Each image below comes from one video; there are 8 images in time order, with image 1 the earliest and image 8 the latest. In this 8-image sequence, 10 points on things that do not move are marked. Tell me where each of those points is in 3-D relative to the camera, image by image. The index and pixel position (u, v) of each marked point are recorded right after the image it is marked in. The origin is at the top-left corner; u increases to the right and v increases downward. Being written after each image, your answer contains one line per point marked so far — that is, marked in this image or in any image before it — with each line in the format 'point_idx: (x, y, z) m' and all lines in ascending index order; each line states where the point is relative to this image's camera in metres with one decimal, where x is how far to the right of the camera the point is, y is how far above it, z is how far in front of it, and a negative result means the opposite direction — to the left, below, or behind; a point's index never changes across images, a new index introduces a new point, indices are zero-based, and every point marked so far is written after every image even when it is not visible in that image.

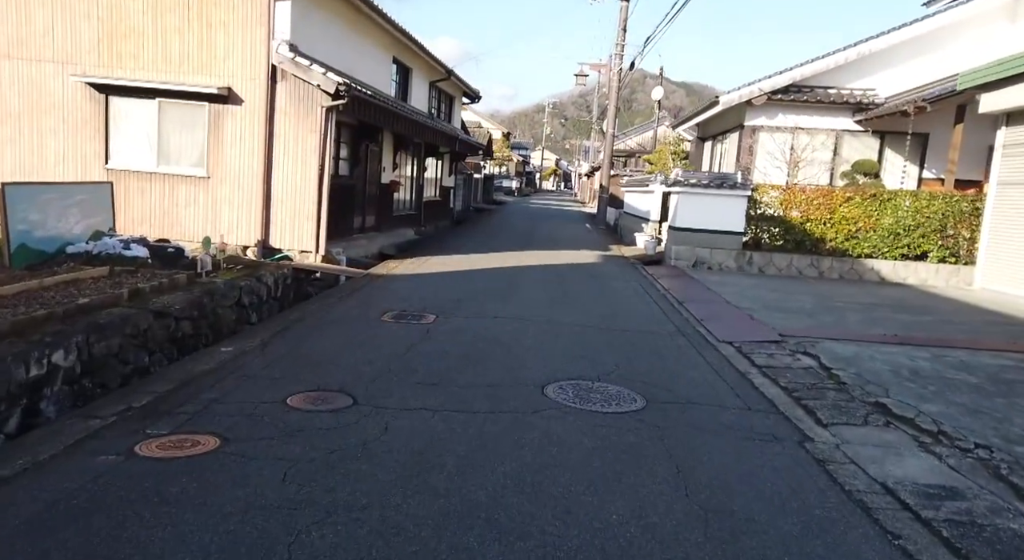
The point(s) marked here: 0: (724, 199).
0: (+4.4, +1.6, +13.8) m
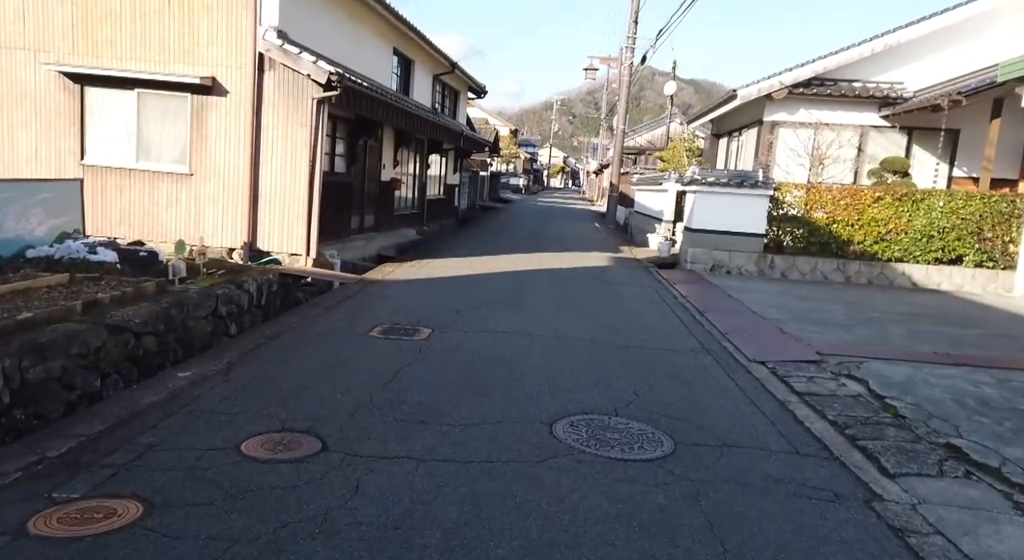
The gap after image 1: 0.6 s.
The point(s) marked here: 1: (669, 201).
0: (+4.5, +1.5, +12.9) m
1: (+3.9, +2.0, +16.7) m
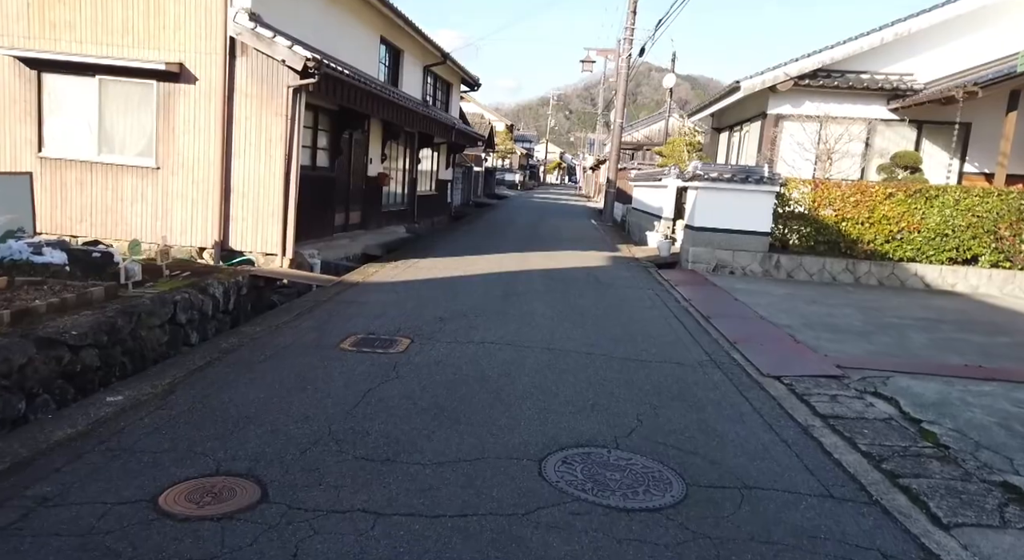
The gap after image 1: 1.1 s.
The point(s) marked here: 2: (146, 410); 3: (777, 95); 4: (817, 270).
0: (+4.4, +1.5, +12.3) m
1: (+3.8, +2.0, +16.0) m
2: (-2.2, -0.8, +4.0) m
3: (+6.1, +4.2, +15.3) m
4: (+5.6, +0.2, +12.2) m
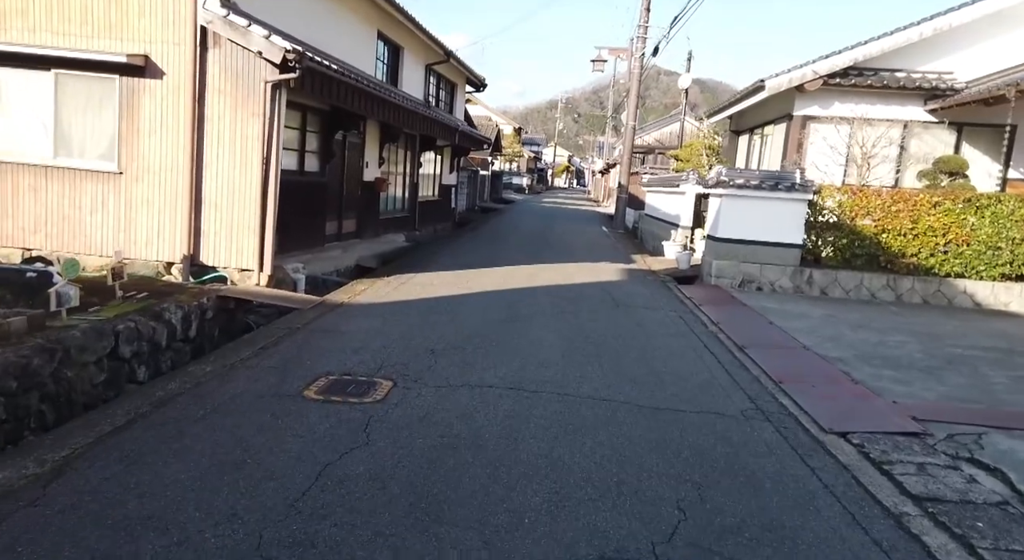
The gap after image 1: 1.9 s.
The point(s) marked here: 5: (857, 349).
0: (+4.5, +1.3, +11.2) m
1: (+3.9, +1.7, +15.0) m
2: (-2.2, -1.0, +2.9) m
3: (+6.2, +3.9, +14.2) m
4: (+5.7, -0.1, +11.0) m
5: (+3.7, -0.7, +7.1) m
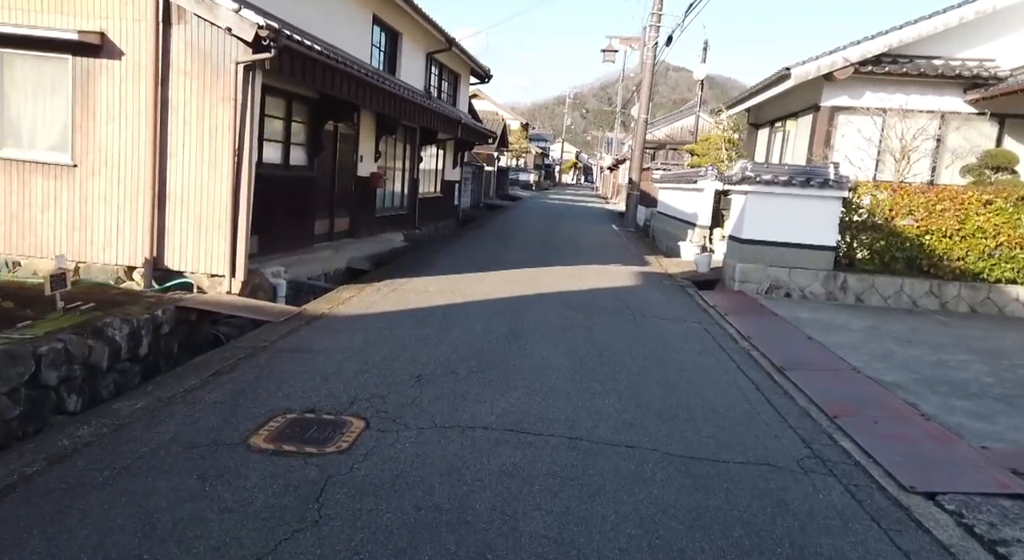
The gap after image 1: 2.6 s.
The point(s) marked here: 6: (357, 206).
0: (+4.6, +1.2, +10.2) m
1: (+4.0, +1.6, +13.9) m
2: (-2.2, -1.1, +2.0) m
3: (+6.3, +3.9, +13.2) m
4: (+5.7, -0.2, +10.0) m
5: (+3.7, -0.8, +6.1) m
6: (-3.0, +1.5, +13.0) m
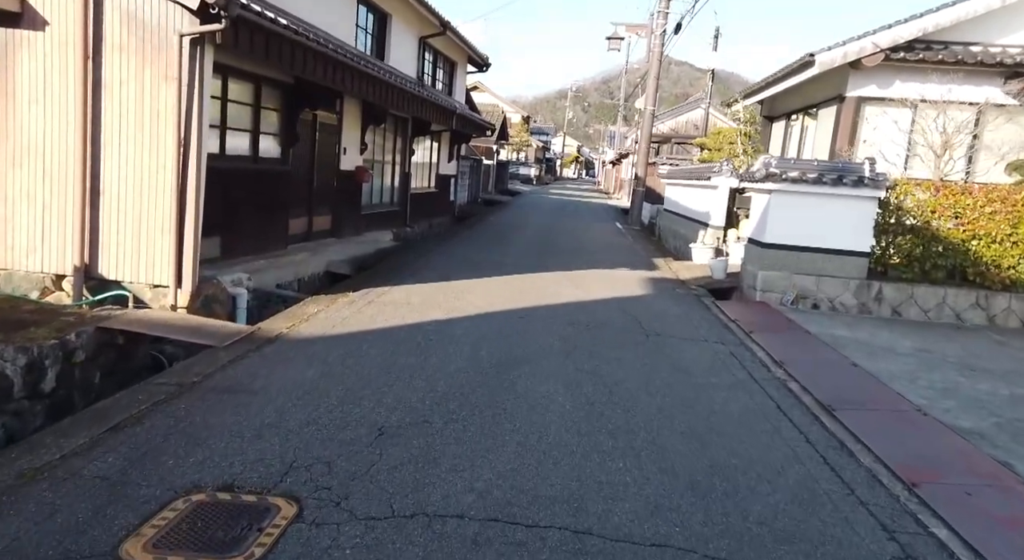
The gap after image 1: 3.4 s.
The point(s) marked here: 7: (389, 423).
0: (+4.5, +1.0, +9.1) m
1: (+4.0, +1.5, +12.8) m
2: (-2.3, -1.3, +0.9) m
3: (+6.3, +3.7, +12.1) m
4: (+5.7, -0.3, +8.9) m
5: (+3.6, -1.0, +5.1) m
6: (-3.1, +1.4, +11.9) m
7: (-0.7, -0.8, +4.0) m
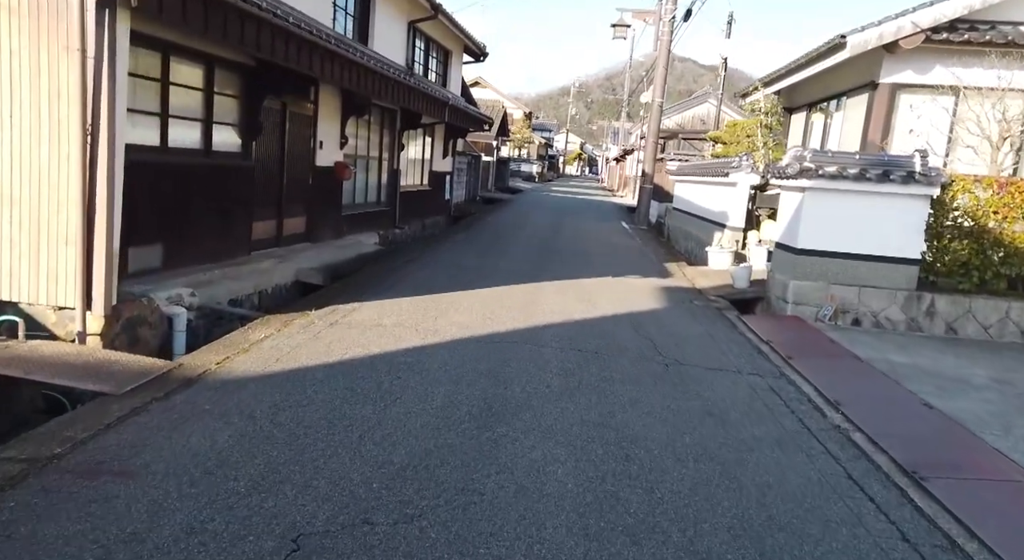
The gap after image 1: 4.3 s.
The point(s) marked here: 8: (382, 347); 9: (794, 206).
0: (+4.4, +0.9, +7.8) m
1: (+3.9, +1.4, +11.6) m
2: (-2.4, -1.4, -0.3) m
3: (+6.2, +3.6, +10.8) m
4: (+5.6, -0.5, +7.7) m
5: (+3.6, -1.2, +3.8) m
6: (-3.1, +1.3, +10.7) m
7: (-0.8, -1.0, +2.7) m
8: (-1.1, -0.5, +5.5) m
9: (+3.5, +0.9, +8.3) m
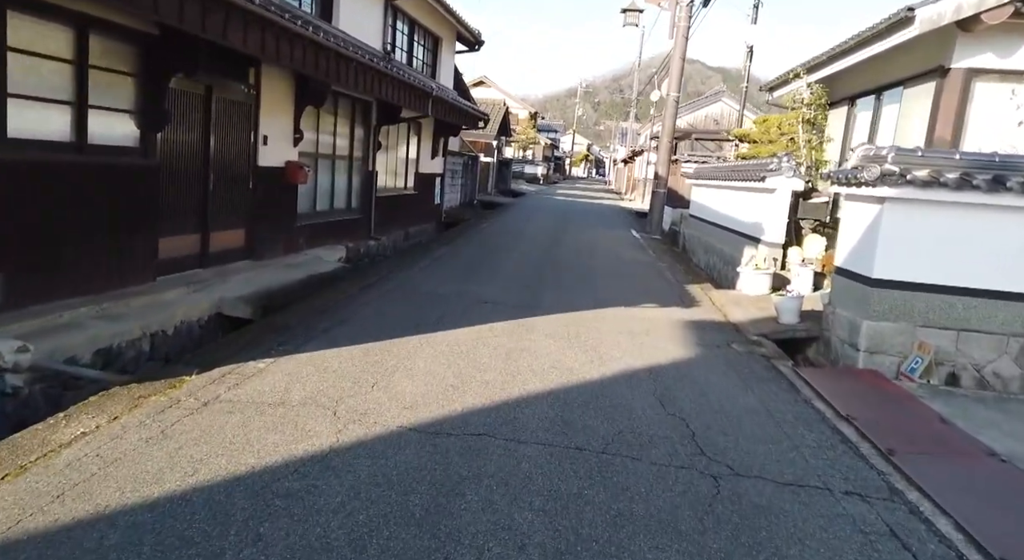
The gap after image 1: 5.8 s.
0: (+4.3, +0.5, +5.8) m
1: (+3.8, +1.0, +9.5) m
2: (-2.6, -1.8, -2.3) m
3: (+6.1, +3.2, +8.7) m
4: (+5.4, -0.9, +5.6) m
5: (+3.3, -1.5, +1.8) m
6: (-3.3, +0.9, +8.7) m
7: (-1.1, -1.3, +0.7) m
8: (-1.3, -0.9, +3.4) m
9: (+3.4, +0.5, +6.3) m
